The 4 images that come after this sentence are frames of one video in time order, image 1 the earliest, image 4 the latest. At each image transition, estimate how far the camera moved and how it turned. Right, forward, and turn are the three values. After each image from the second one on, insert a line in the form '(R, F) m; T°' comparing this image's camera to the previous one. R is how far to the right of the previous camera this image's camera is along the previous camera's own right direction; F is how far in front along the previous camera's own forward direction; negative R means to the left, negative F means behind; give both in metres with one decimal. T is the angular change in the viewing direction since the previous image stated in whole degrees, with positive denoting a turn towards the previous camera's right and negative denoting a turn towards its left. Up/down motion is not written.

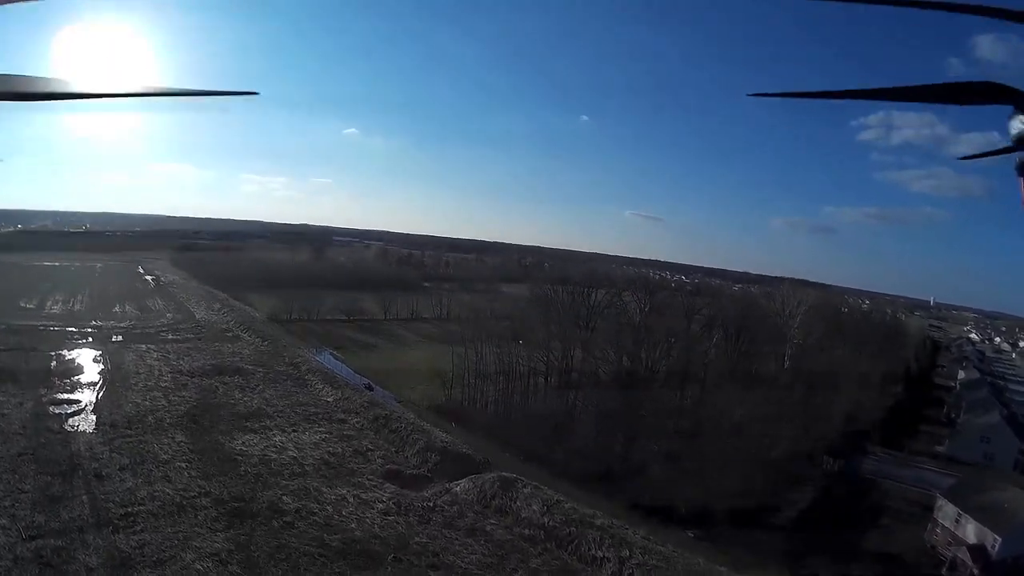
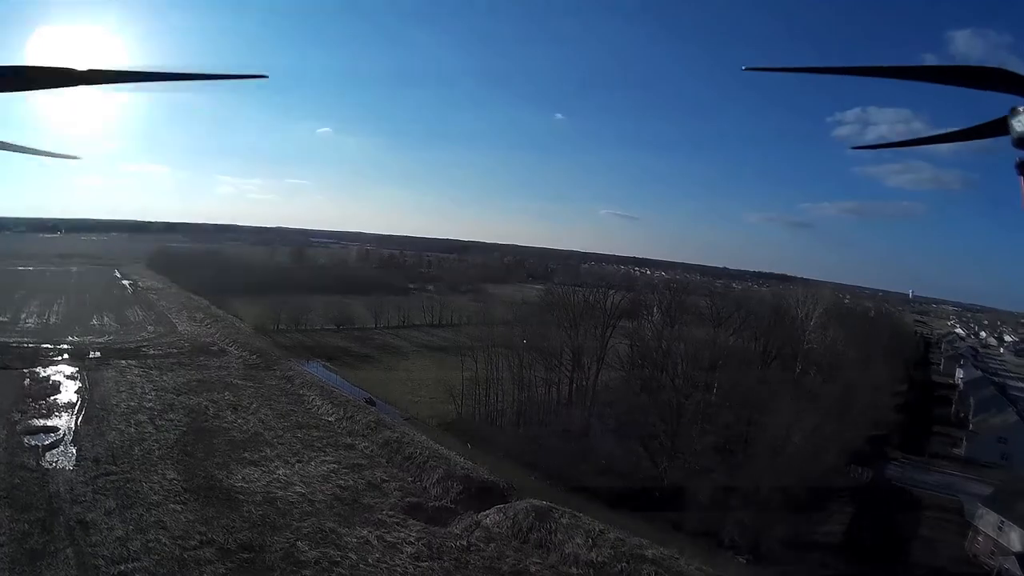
(-0.7, +0.9) m; +2°
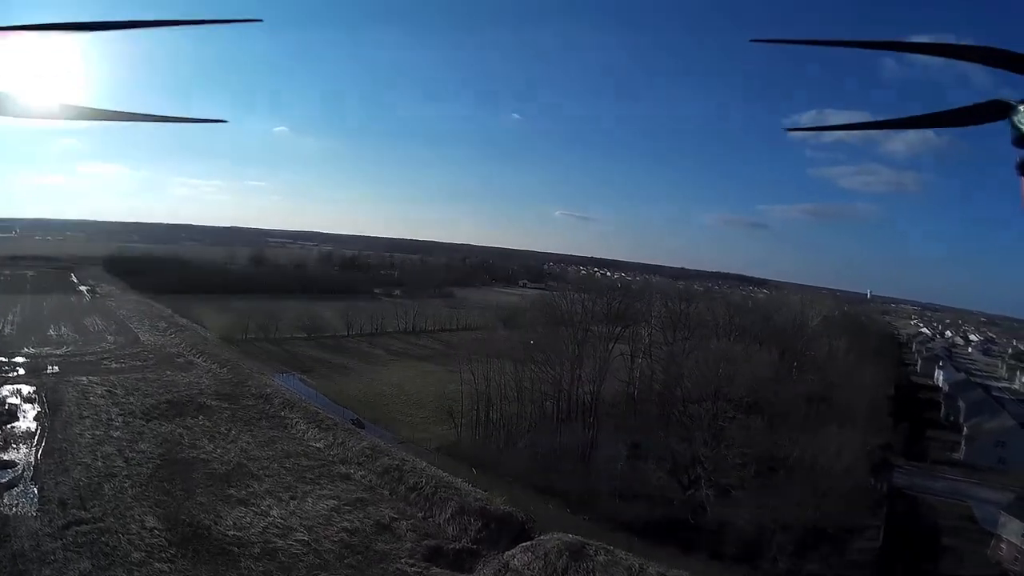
(-0.8, +0.9) m; +3°
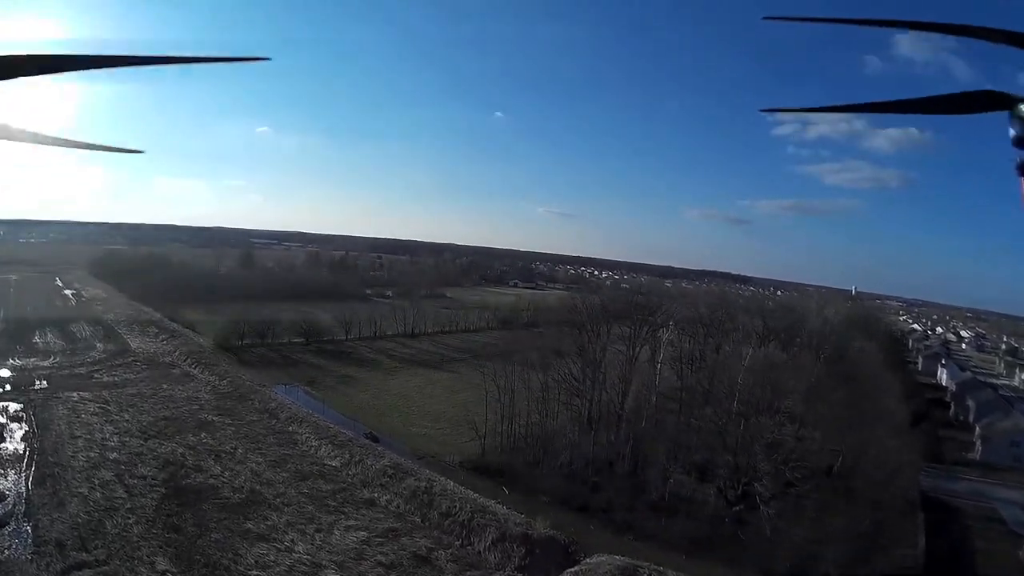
(-0.7, +0.8) m; +1°
